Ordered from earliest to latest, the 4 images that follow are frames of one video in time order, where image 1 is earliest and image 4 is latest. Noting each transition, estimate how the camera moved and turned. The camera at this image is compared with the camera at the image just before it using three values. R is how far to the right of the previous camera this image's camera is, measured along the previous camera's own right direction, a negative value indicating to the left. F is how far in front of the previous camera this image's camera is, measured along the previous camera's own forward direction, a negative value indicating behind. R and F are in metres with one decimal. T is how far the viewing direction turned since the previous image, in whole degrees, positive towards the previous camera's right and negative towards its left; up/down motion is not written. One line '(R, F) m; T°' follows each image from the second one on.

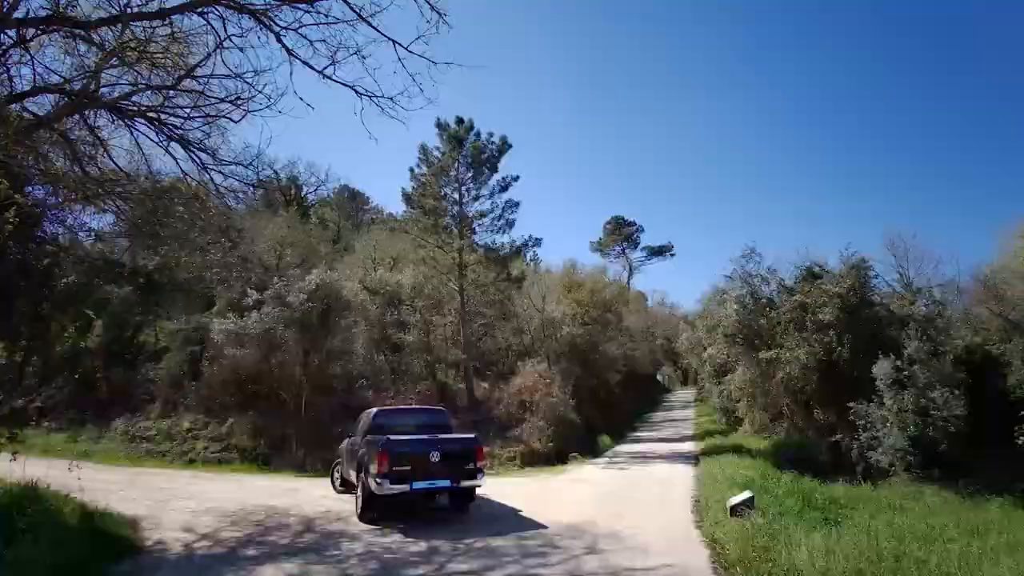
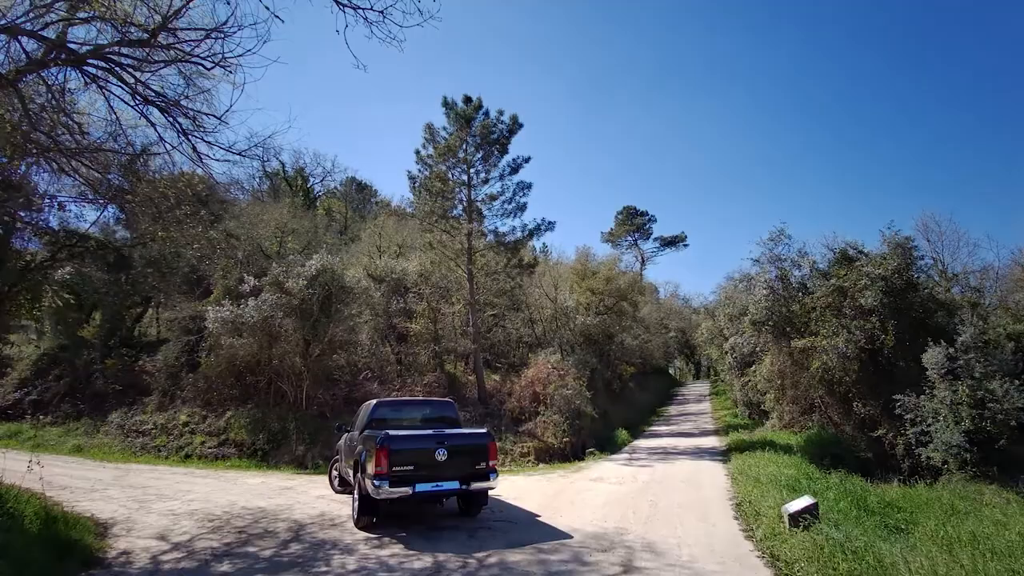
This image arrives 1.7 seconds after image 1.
(-0.1, +1.2) m; -1°
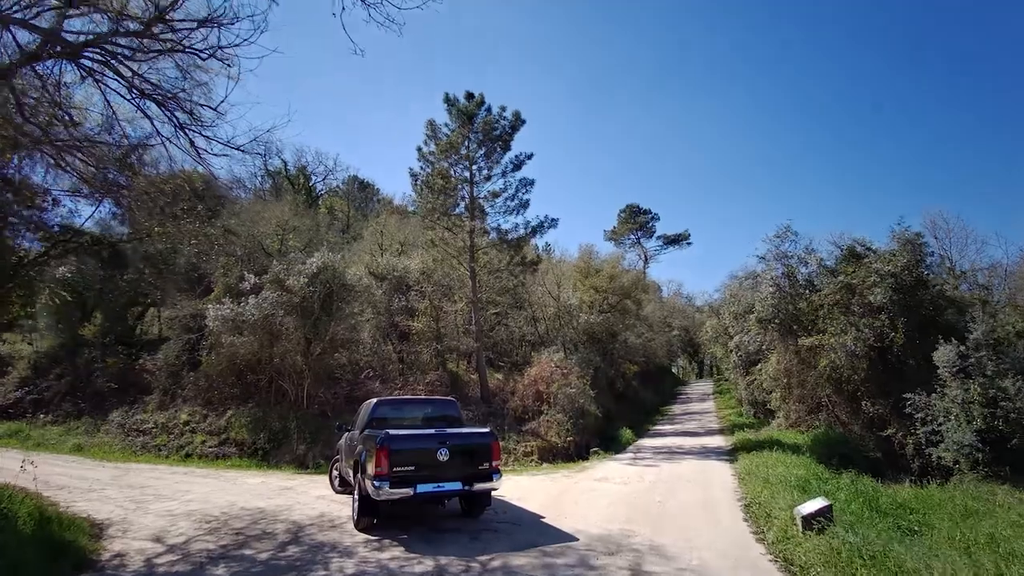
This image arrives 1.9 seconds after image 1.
(0.0, +0.2) m; 0°
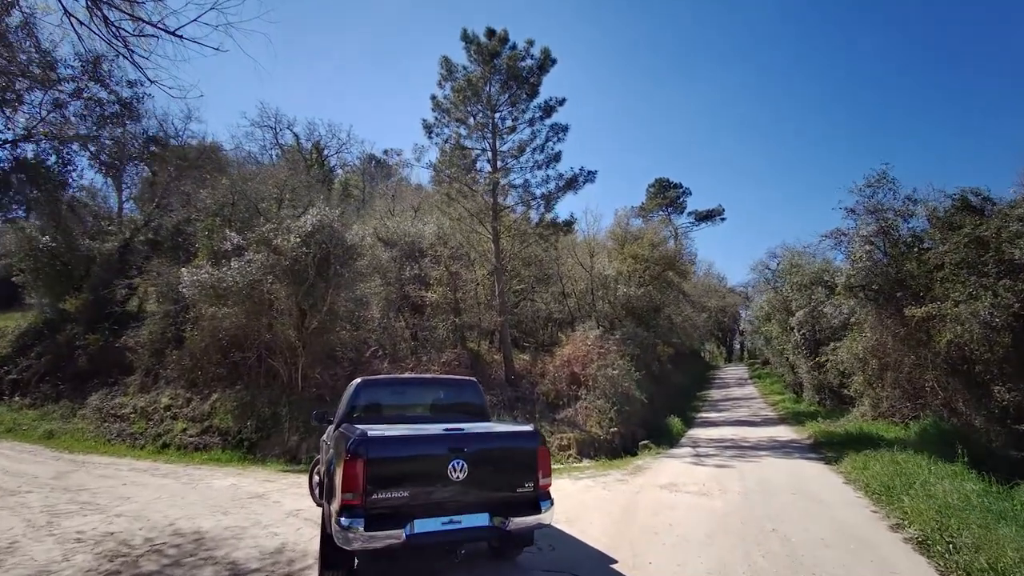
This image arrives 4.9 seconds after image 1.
(-0.3, +3.1) m; -2°
